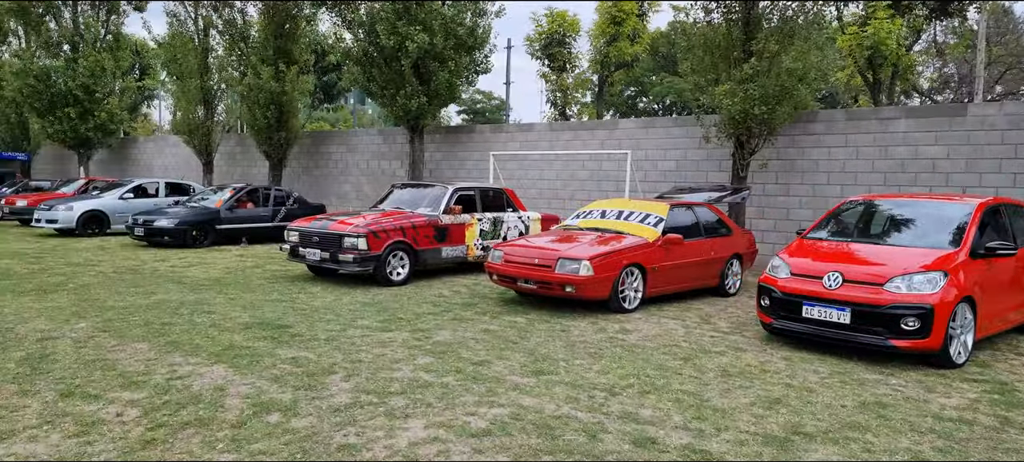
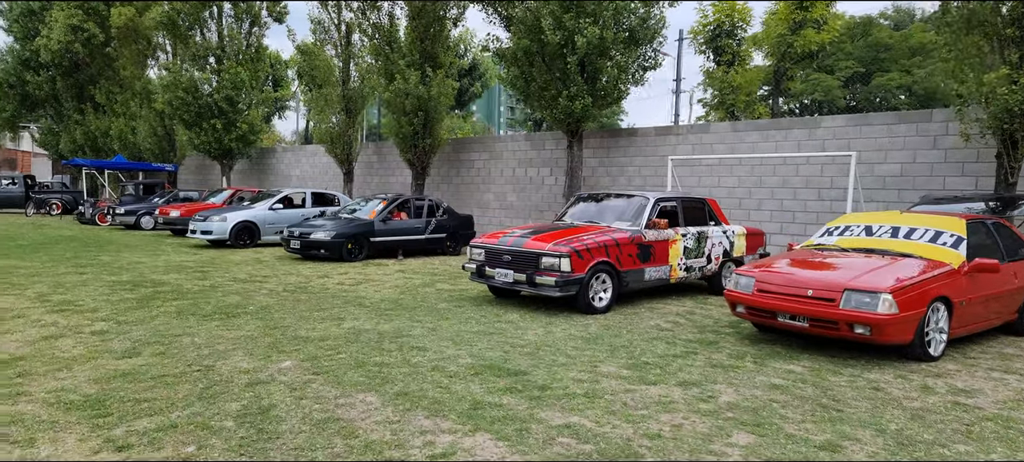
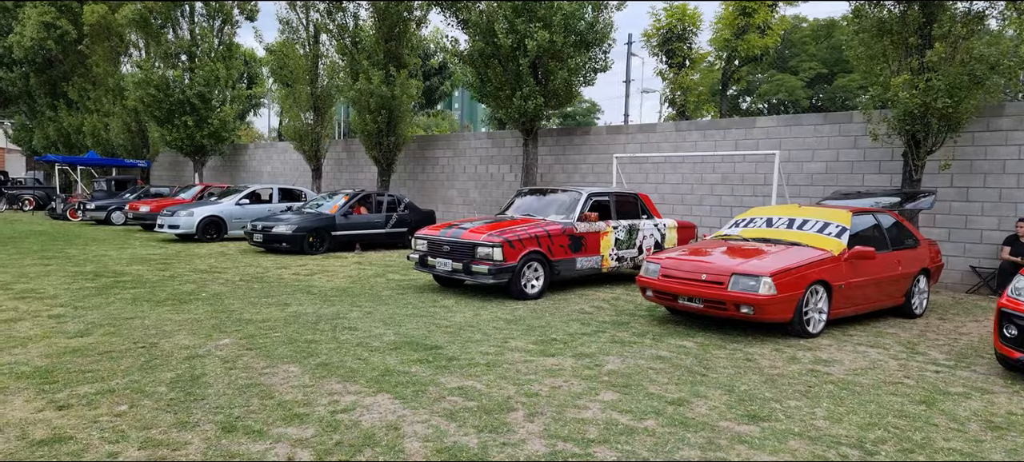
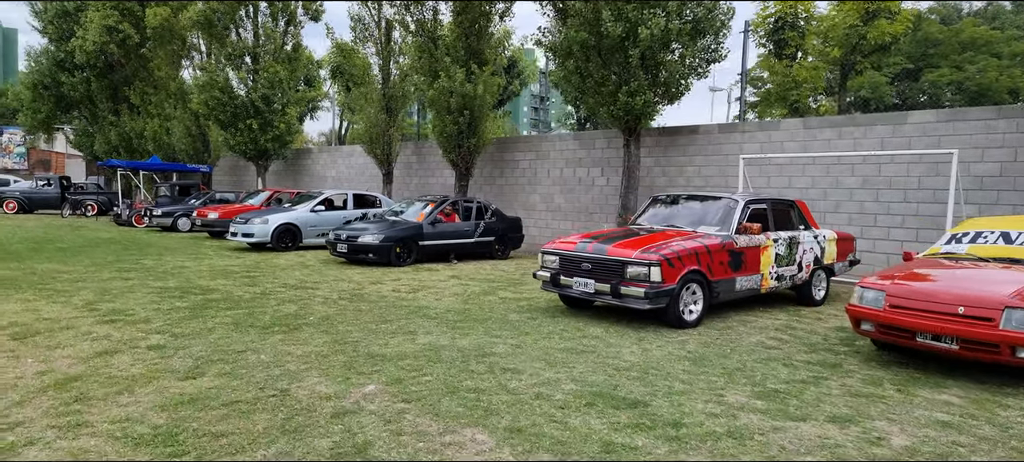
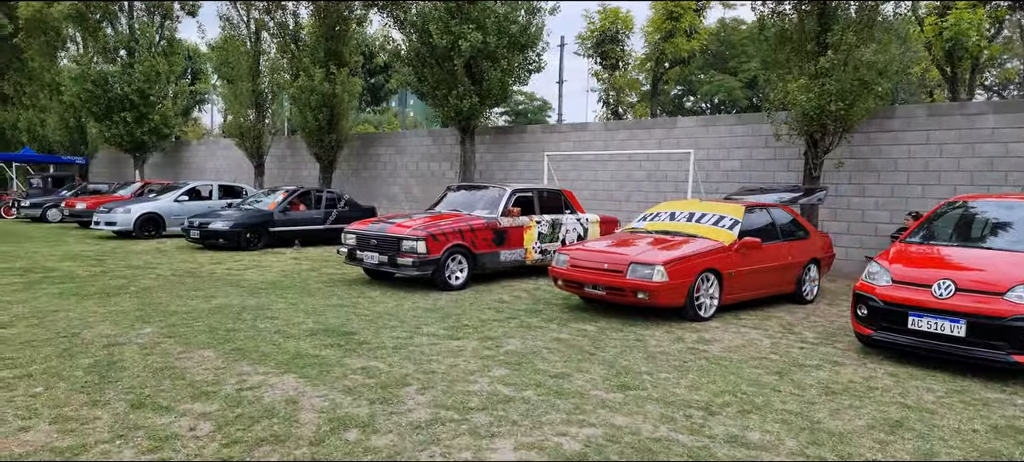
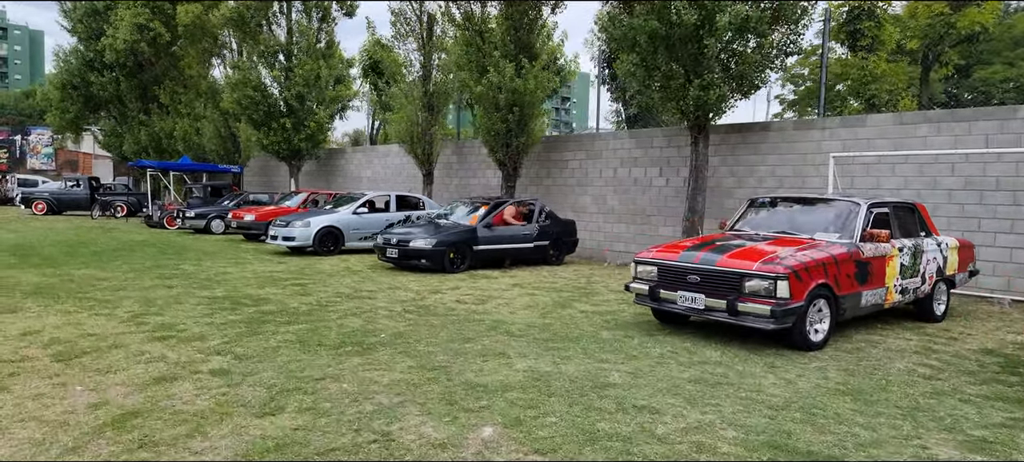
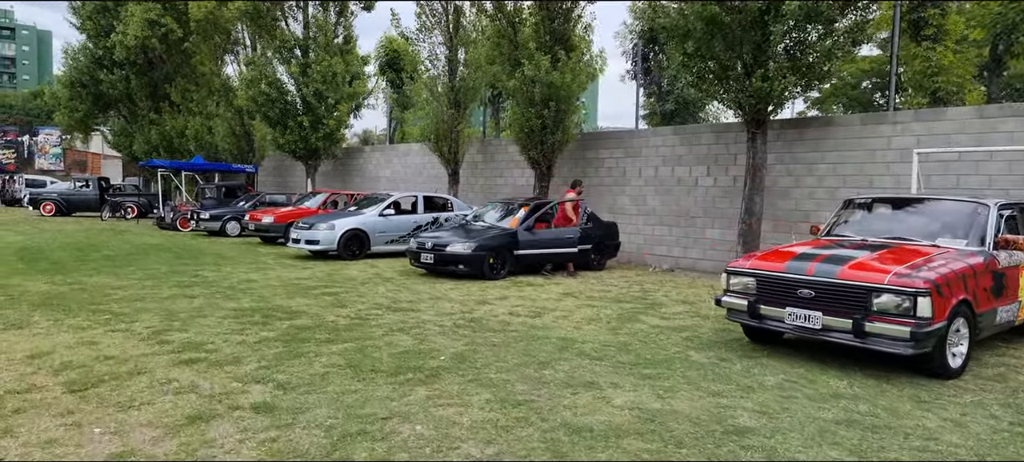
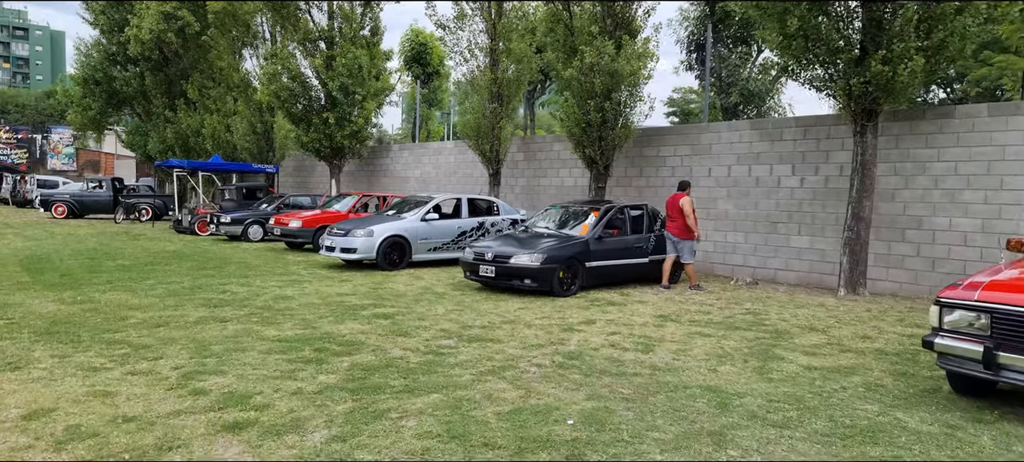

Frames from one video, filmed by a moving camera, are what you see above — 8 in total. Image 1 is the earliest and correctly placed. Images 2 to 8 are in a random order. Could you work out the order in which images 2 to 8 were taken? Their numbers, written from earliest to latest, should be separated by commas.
5, 3, 2, 4, 6, 7, 8
